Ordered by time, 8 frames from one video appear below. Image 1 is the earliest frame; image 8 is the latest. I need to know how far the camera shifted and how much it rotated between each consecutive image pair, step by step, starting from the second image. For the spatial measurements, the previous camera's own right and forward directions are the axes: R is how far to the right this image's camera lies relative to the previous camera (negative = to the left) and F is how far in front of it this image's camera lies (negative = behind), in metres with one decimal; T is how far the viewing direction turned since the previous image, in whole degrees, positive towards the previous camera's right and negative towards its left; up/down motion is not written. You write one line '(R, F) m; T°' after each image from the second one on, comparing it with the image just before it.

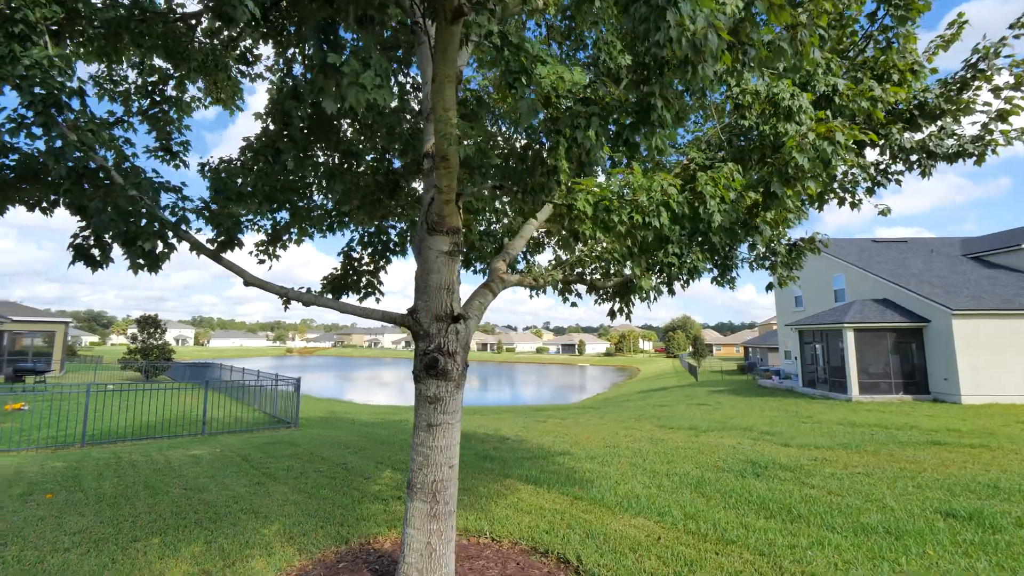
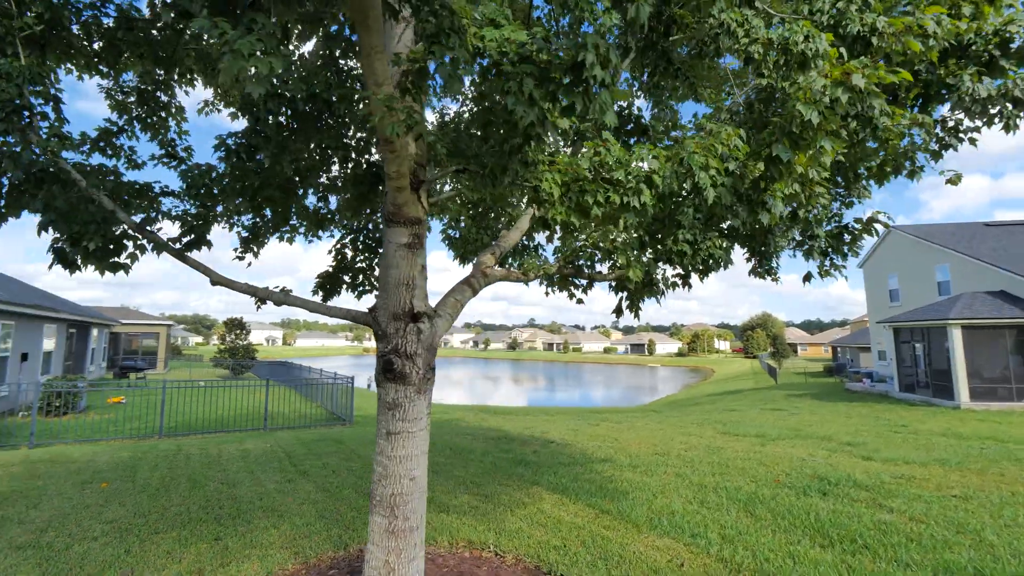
(+0.6, +0.4) m; -8°
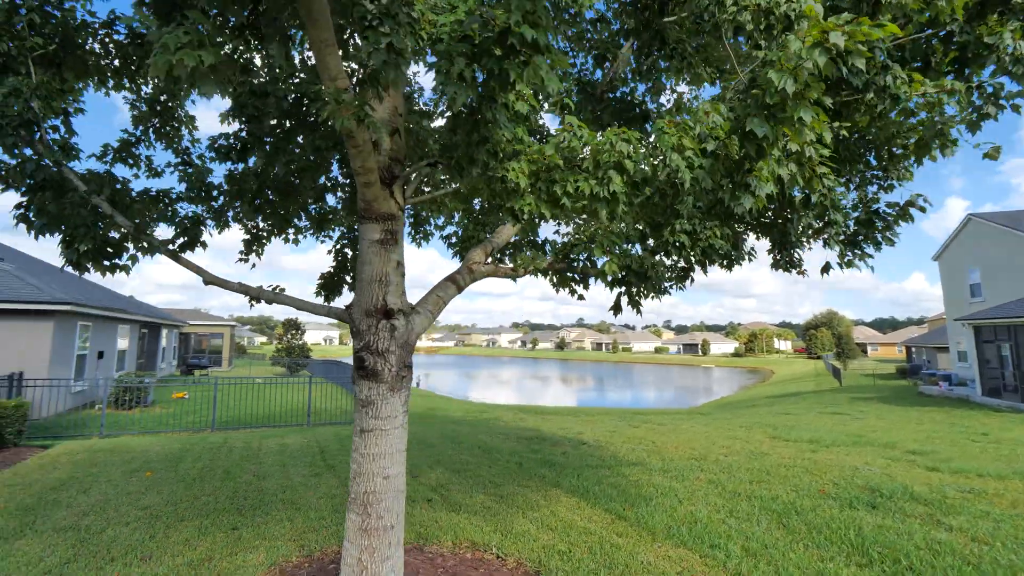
(+0.5, +0.1) m; -6°
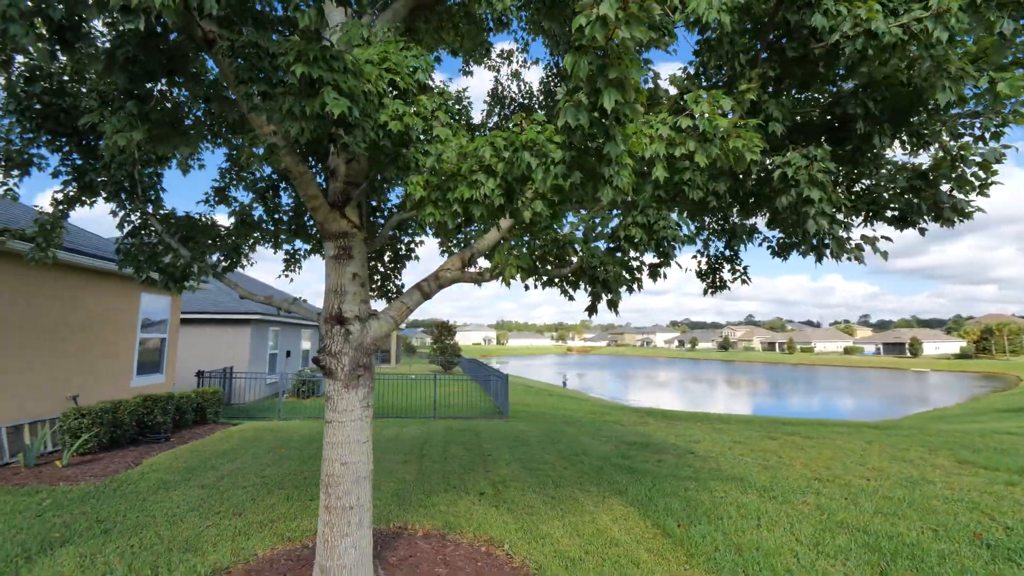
(+1.4, +0.2) m; -19°
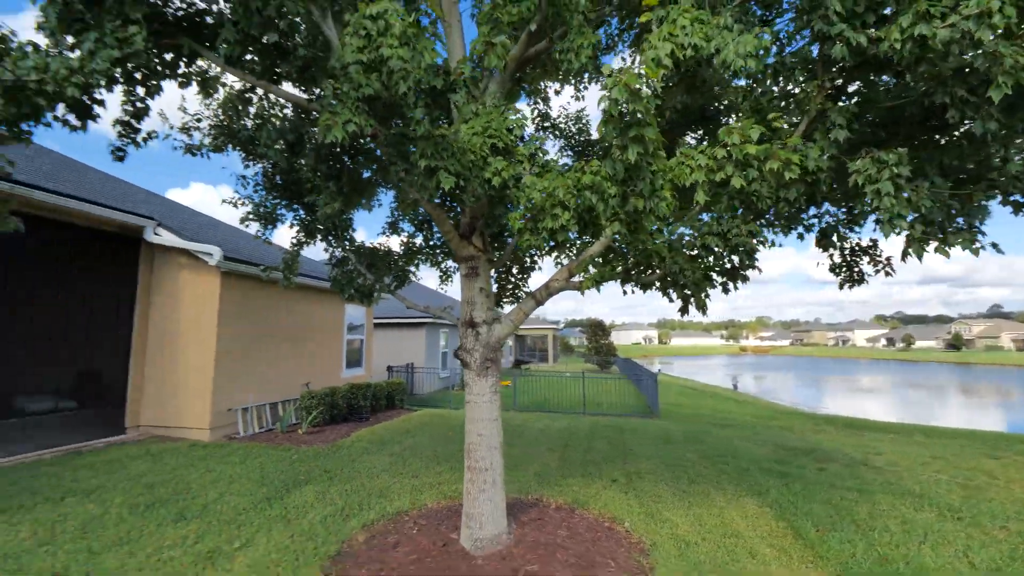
(+0.5, -0.6) m; -19°
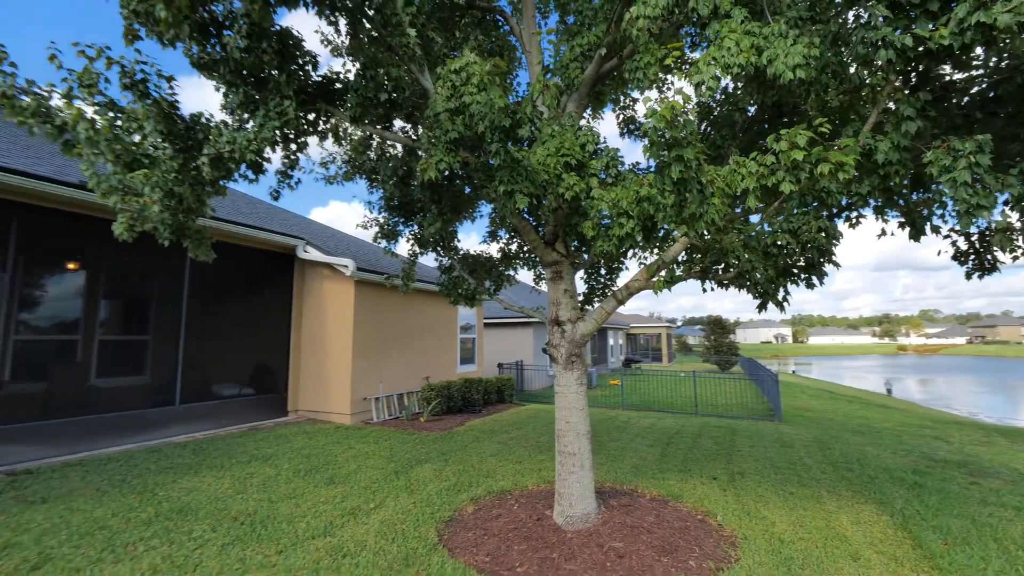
(+0.3, -0.4) m; -13°
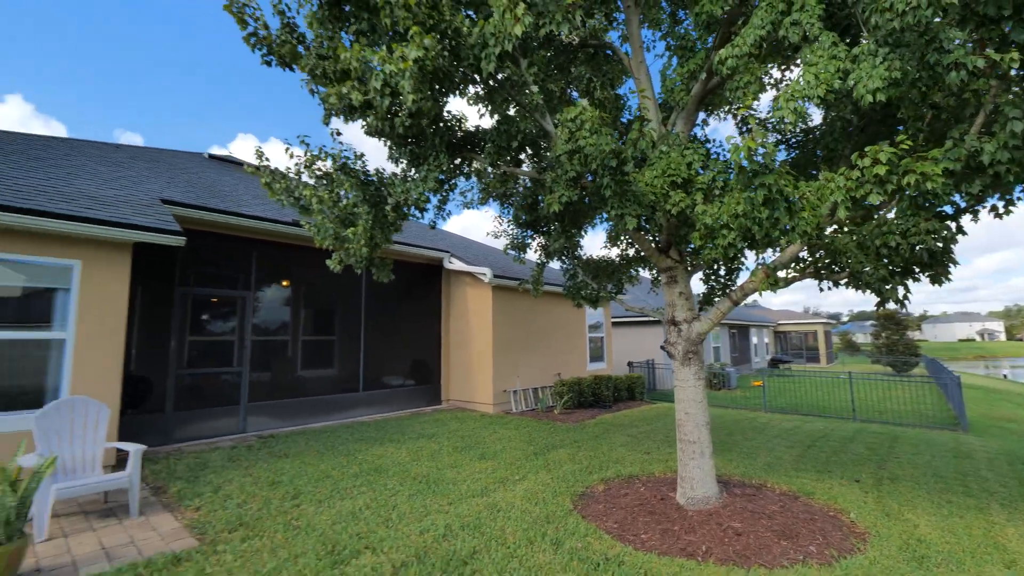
(+0.1, -0.8) m; -16°
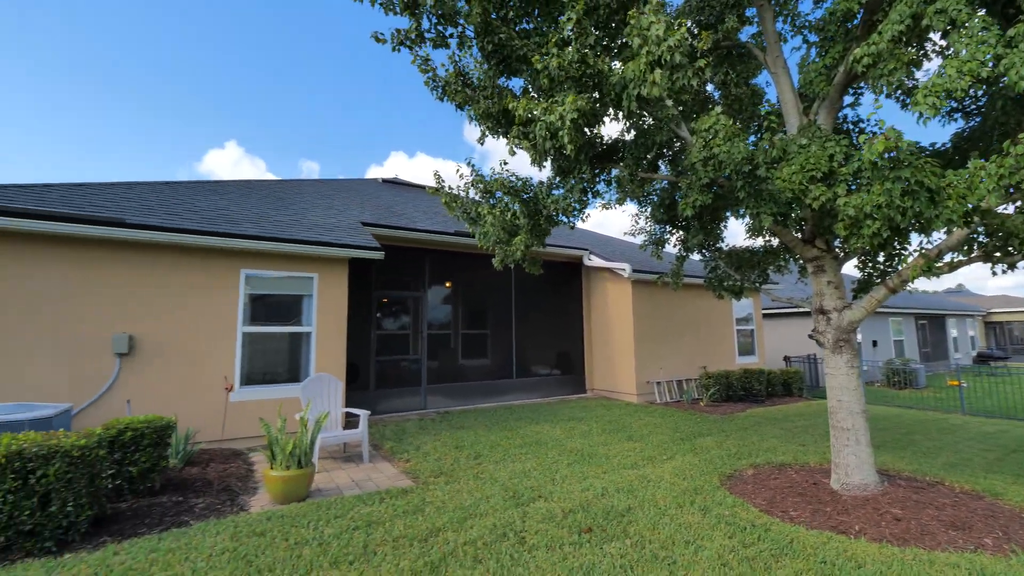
(-0.1, -0.8) m; -16°
